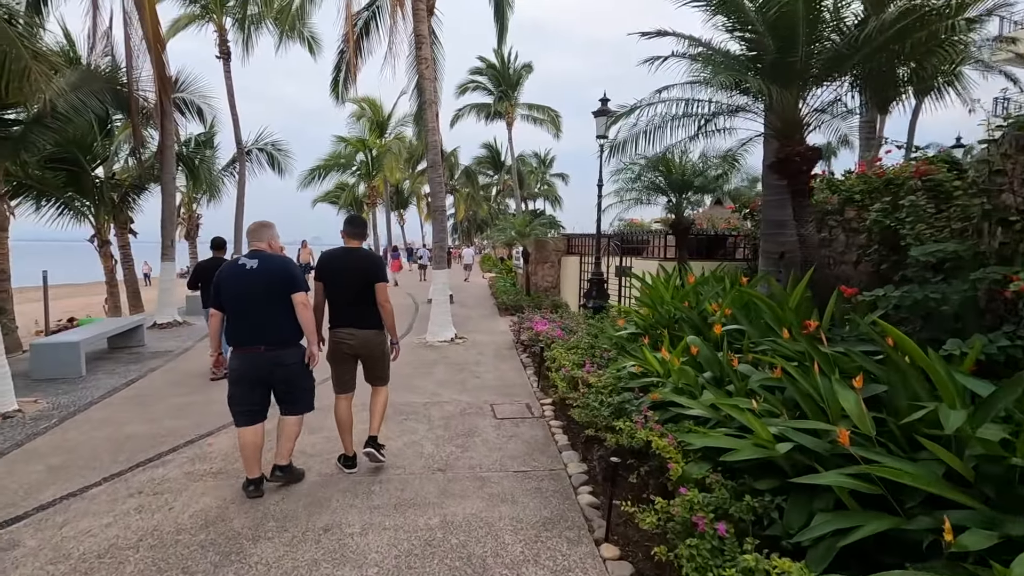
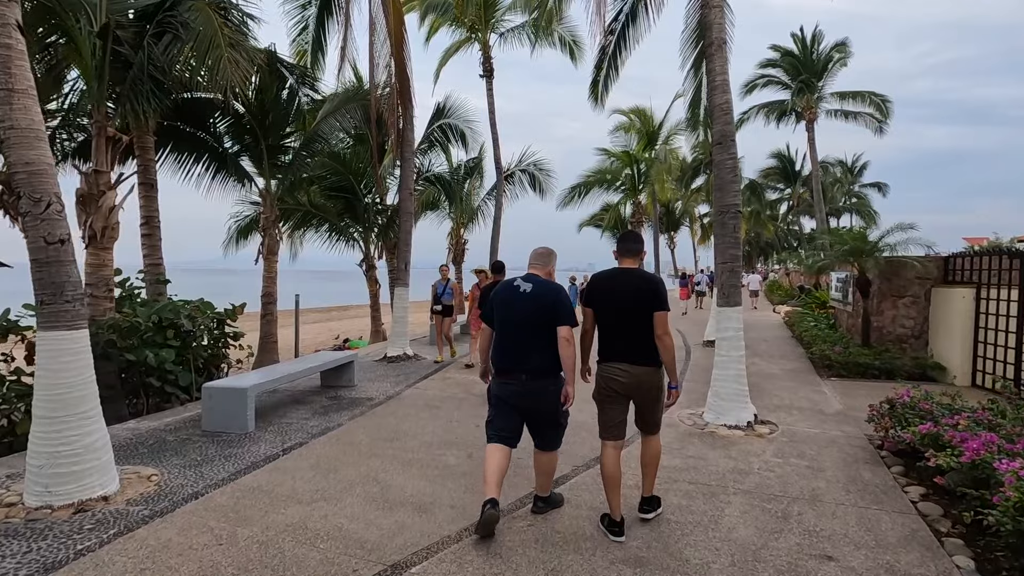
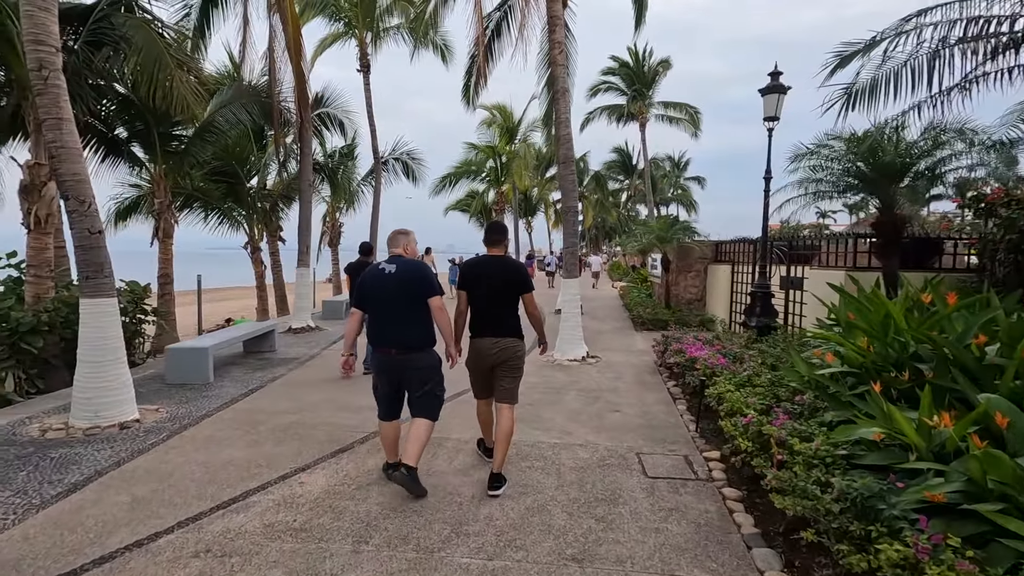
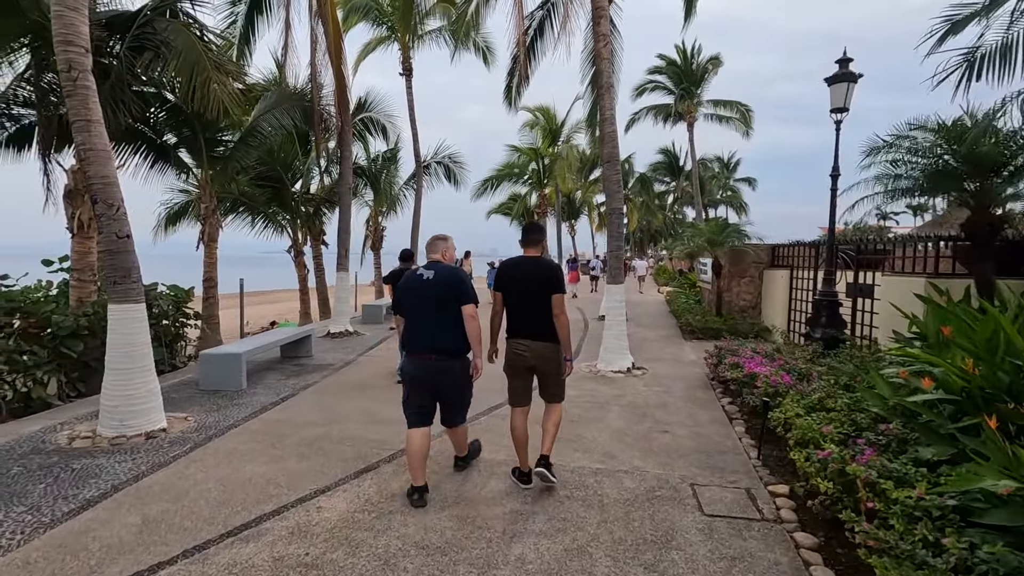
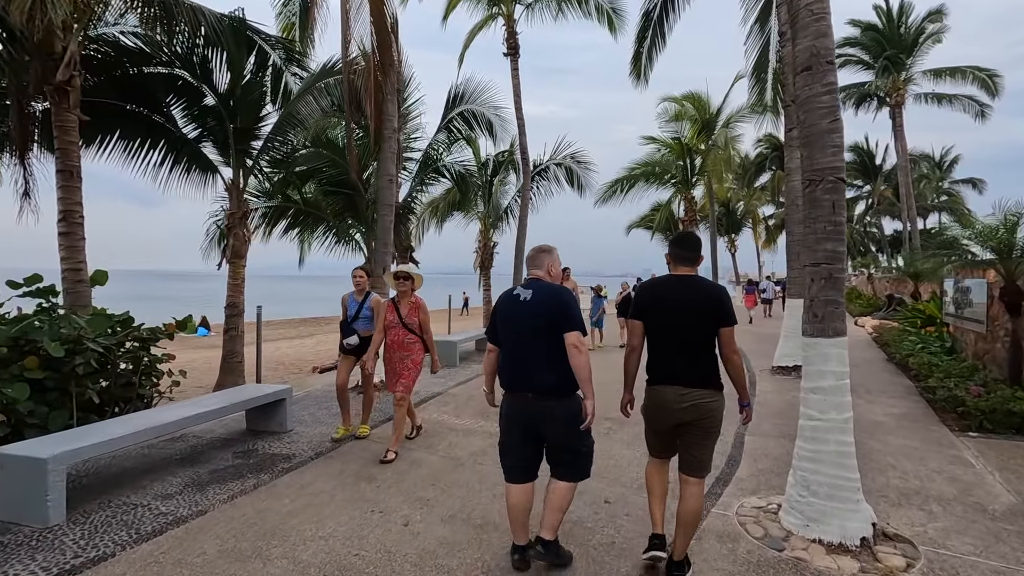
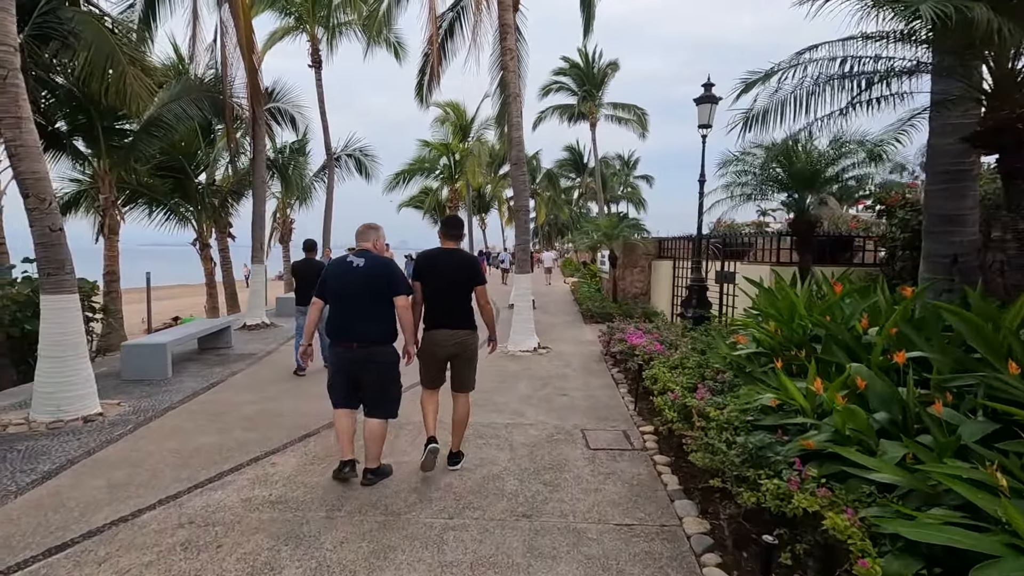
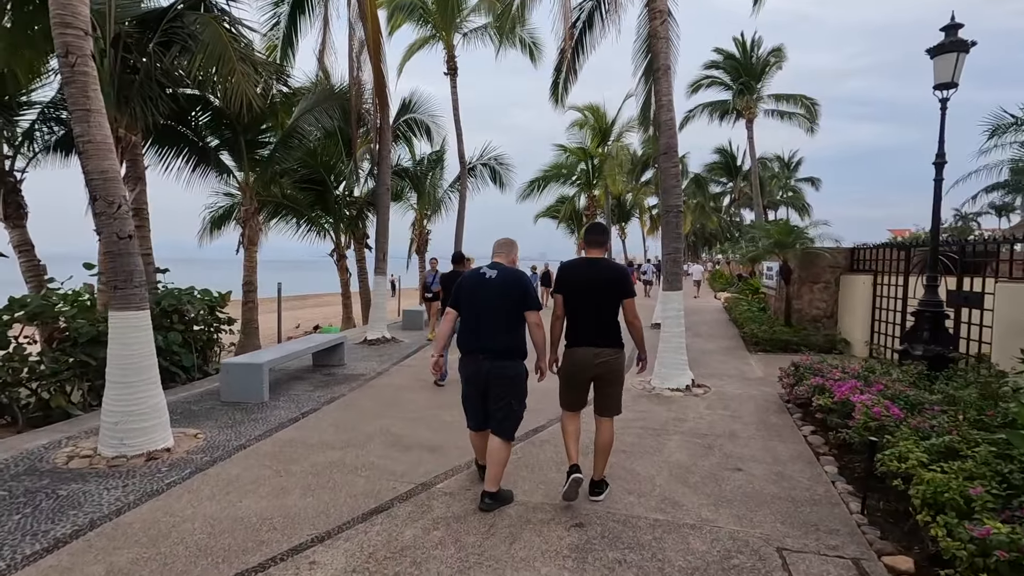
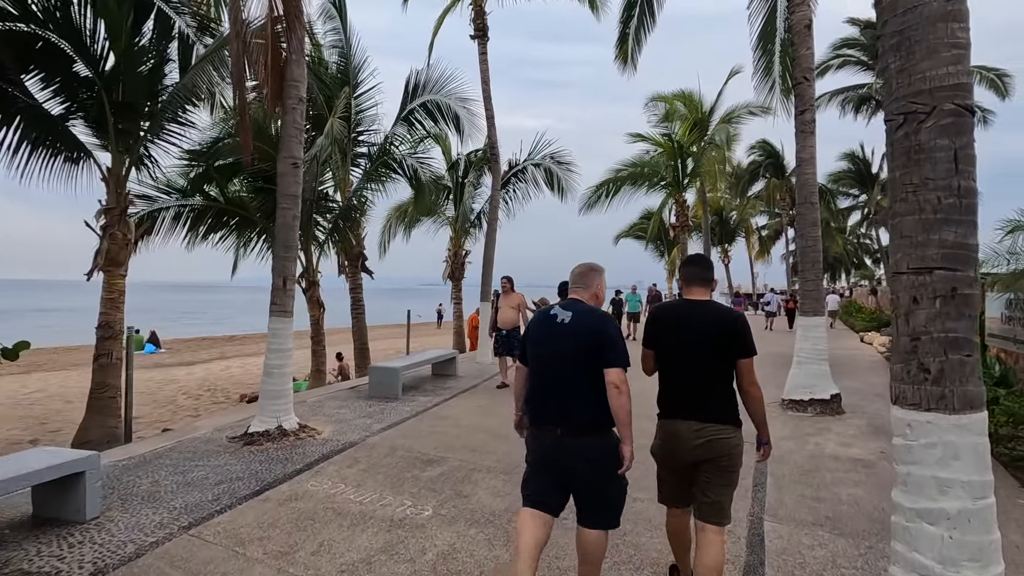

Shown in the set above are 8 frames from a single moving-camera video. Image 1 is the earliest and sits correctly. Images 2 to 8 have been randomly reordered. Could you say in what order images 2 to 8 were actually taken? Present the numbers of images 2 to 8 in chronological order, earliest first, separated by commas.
6, 3, 4, 7, 2, 5, 8
